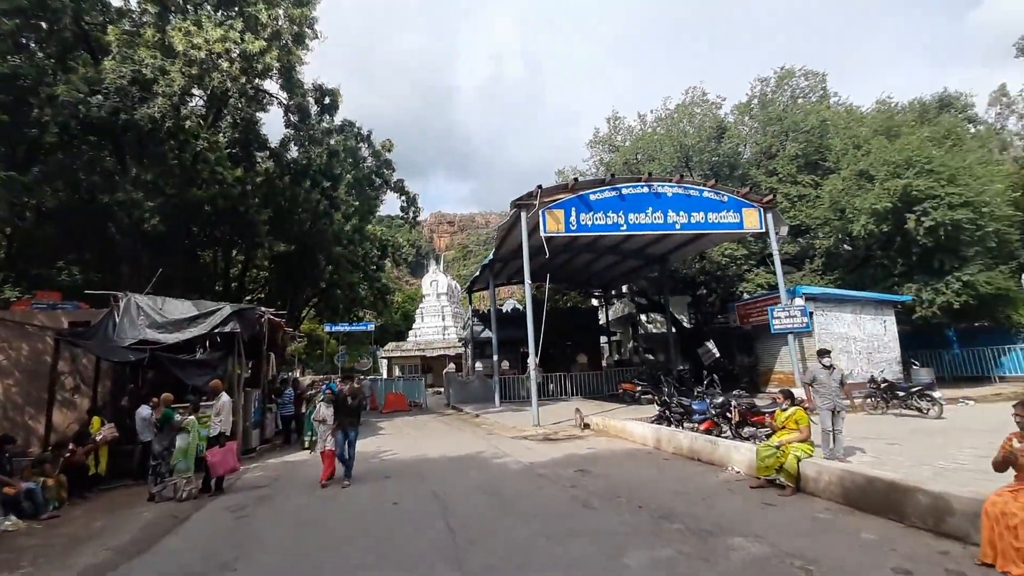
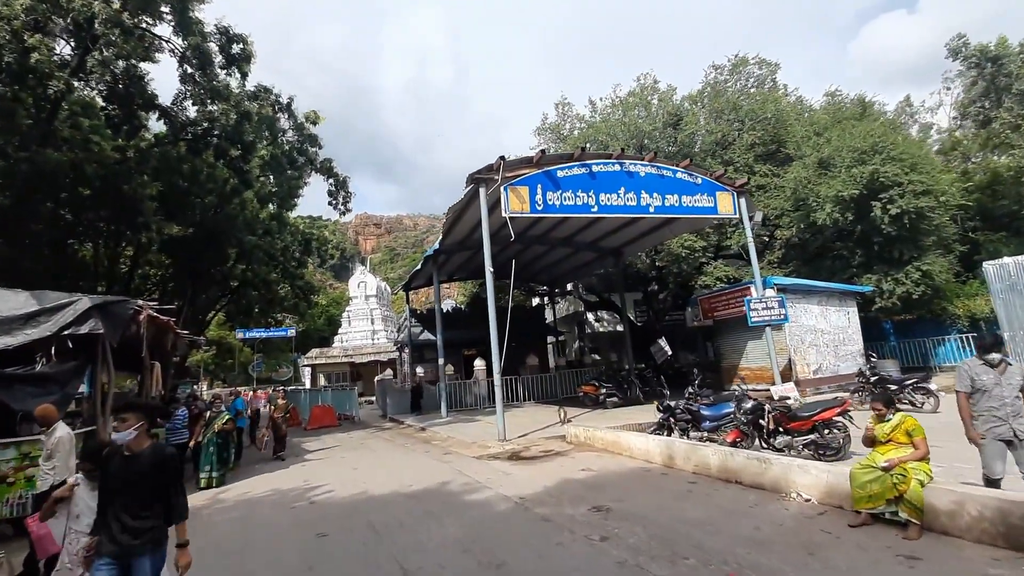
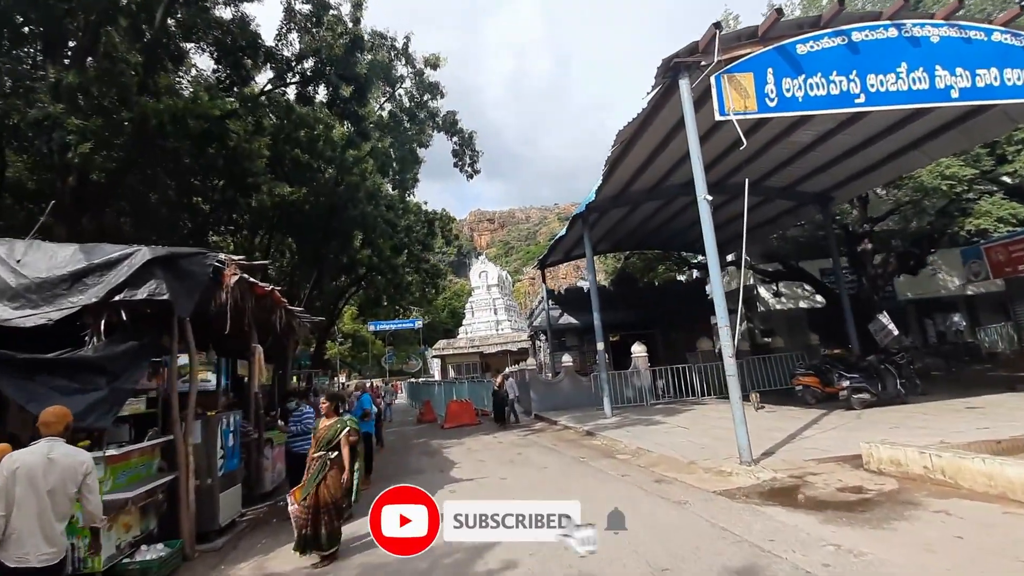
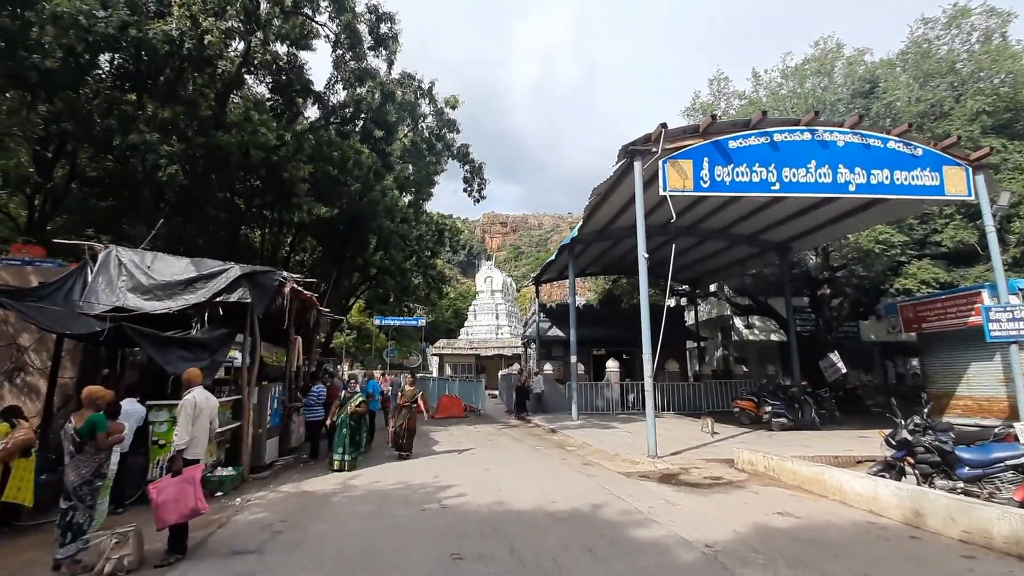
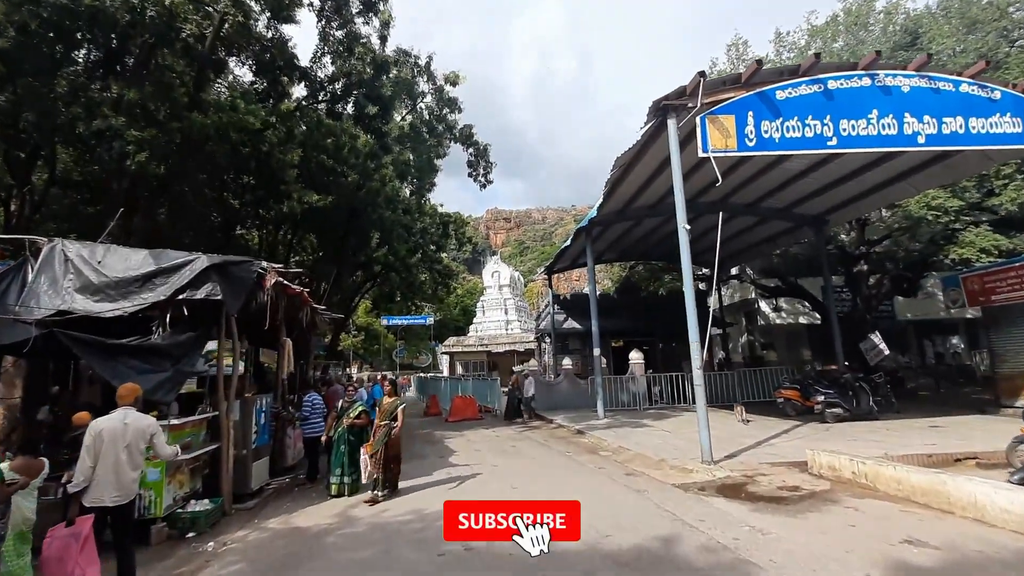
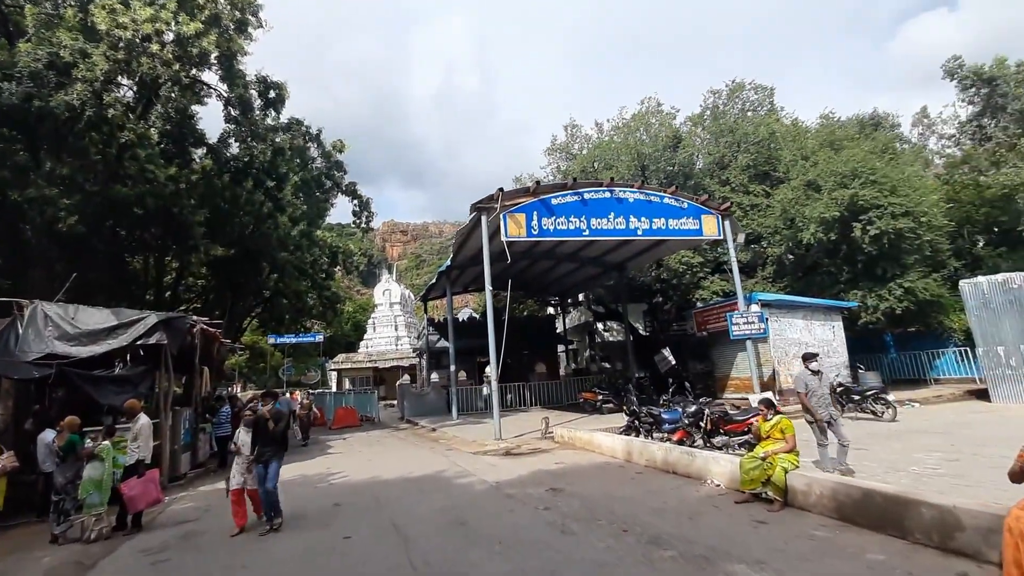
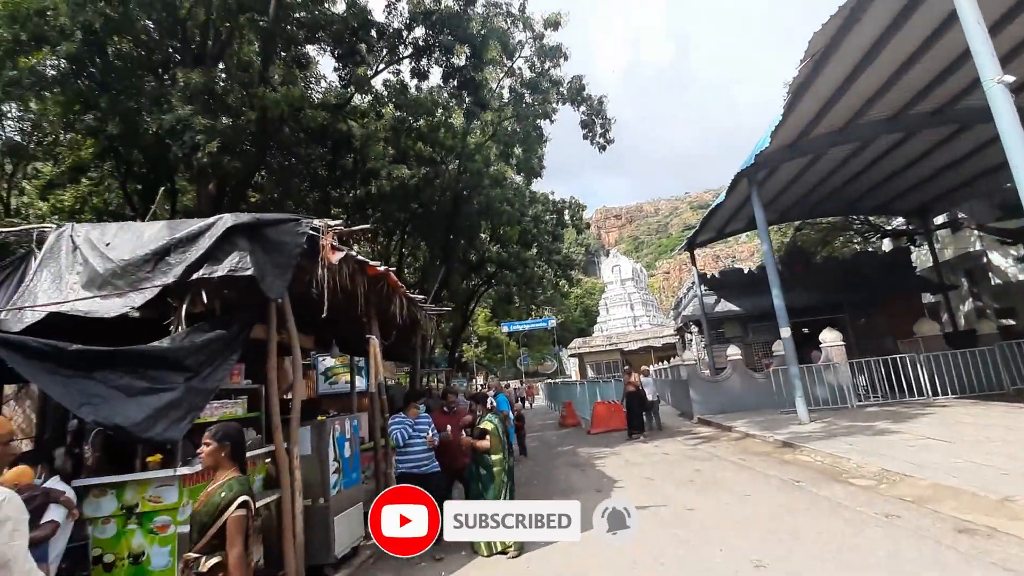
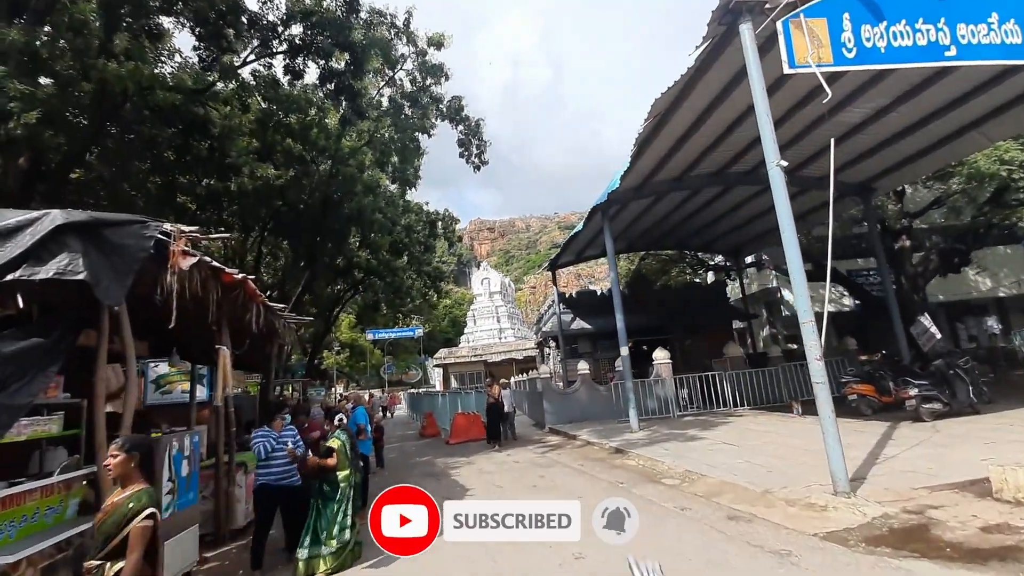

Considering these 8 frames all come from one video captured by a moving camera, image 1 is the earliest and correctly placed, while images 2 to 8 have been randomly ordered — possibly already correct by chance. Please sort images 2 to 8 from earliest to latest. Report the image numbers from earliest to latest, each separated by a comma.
6, 2, 4, 5, 3, 8, 7
